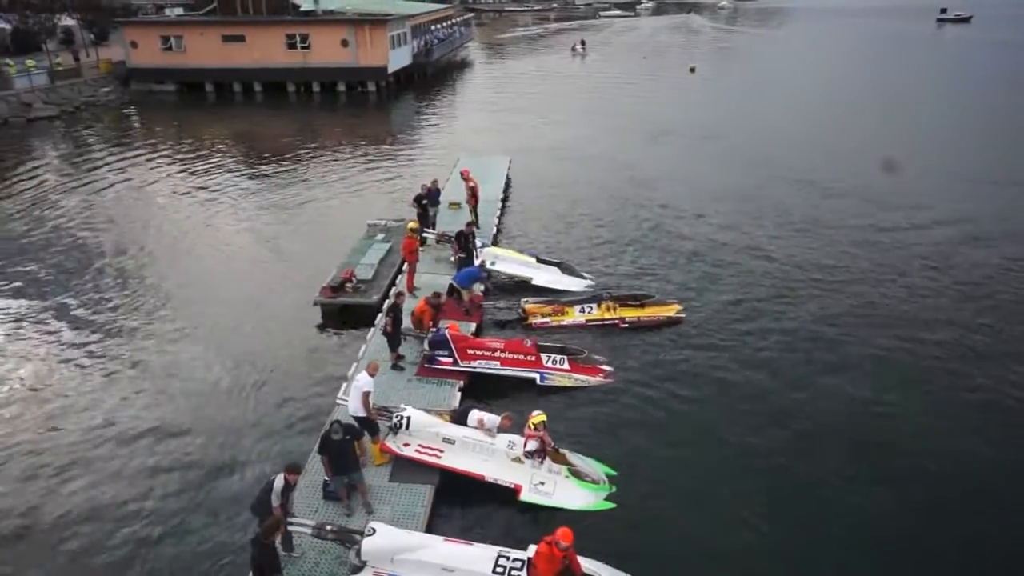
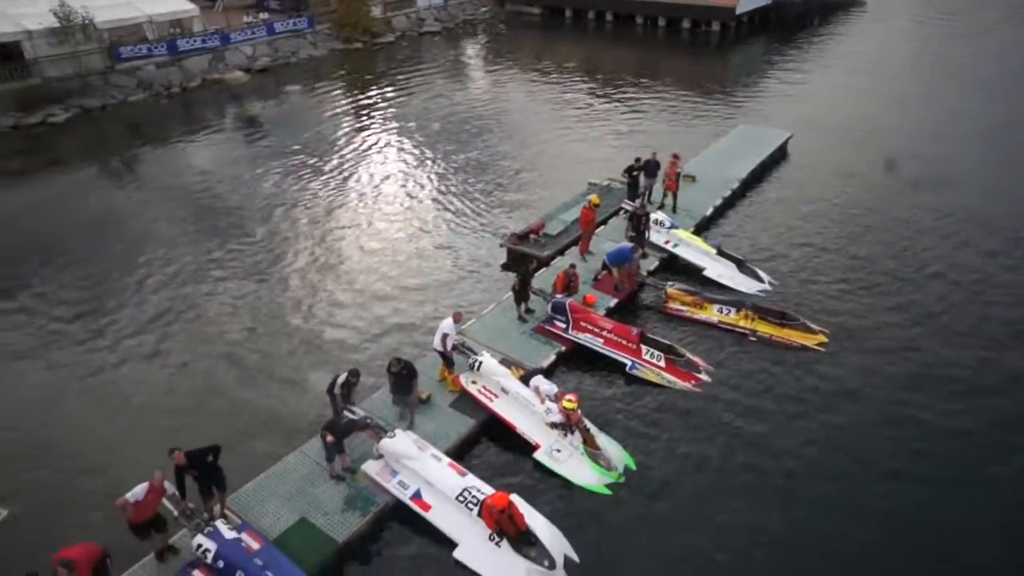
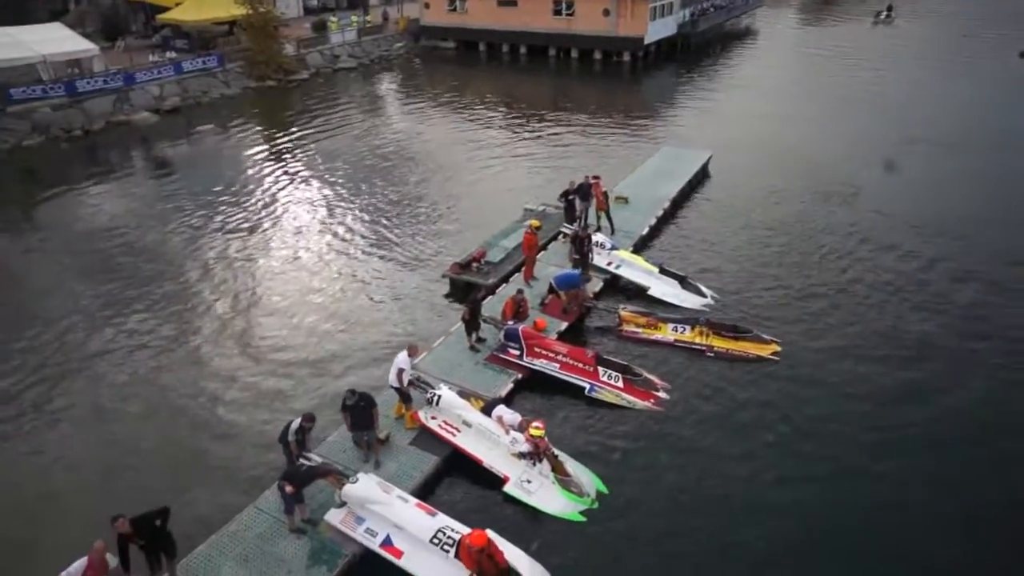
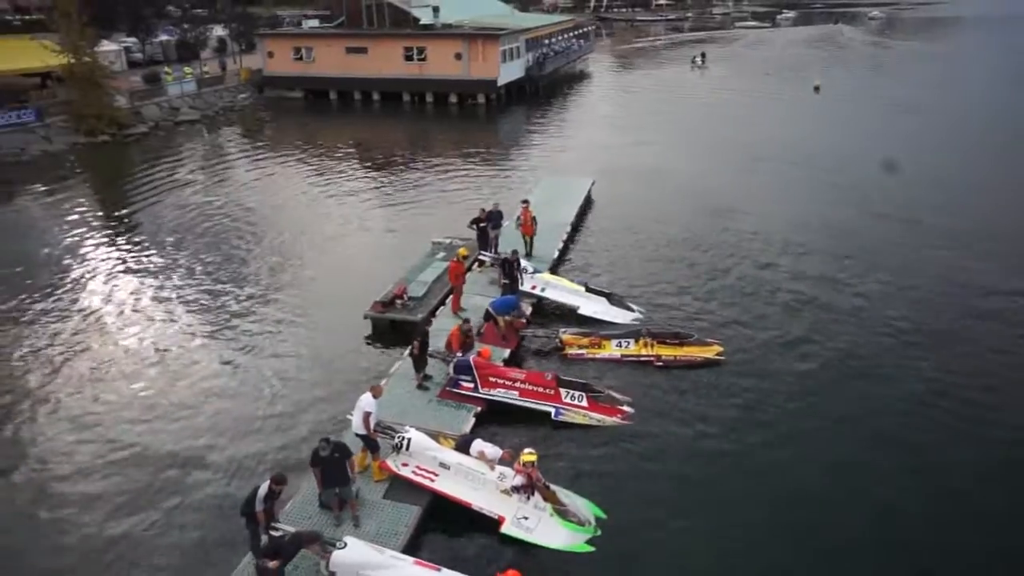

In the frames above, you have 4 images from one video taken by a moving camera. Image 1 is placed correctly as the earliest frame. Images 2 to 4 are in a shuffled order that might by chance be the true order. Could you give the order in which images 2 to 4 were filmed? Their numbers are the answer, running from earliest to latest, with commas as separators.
4, 3, 2
